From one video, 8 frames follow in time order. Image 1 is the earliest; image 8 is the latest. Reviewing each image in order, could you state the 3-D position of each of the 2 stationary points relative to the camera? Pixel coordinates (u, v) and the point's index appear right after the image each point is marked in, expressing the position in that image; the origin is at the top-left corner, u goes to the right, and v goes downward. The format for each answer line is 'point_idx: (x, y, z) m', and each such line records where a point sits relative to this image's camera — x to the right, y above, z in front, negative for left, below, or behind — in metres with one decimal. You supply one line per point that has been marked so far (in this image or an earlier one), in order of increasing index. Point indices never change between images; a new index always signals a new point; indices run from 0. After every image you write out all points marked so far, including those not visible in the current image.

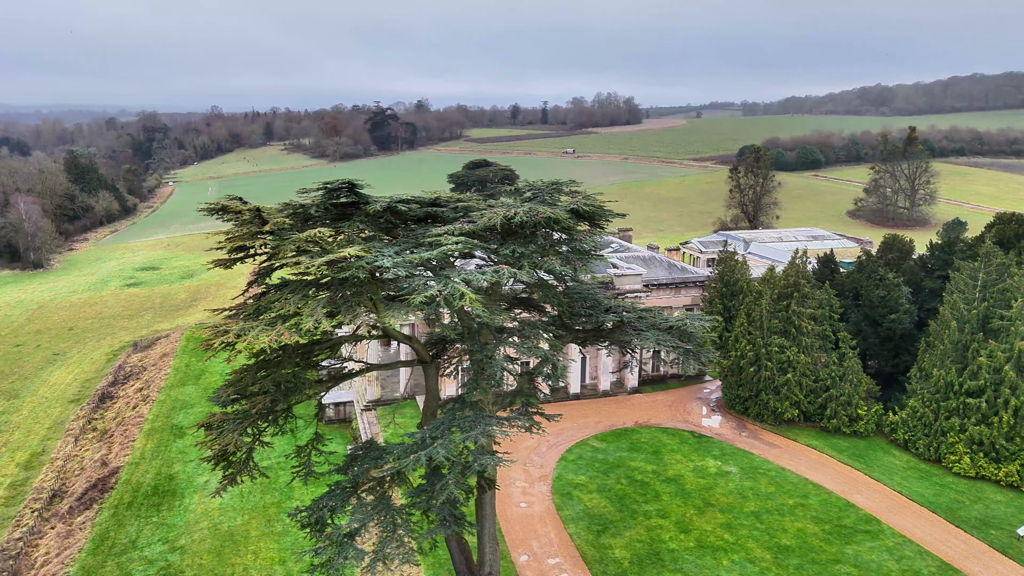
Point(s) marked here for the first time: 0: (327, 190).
0: (-4.0, +2.1, +12.9) m
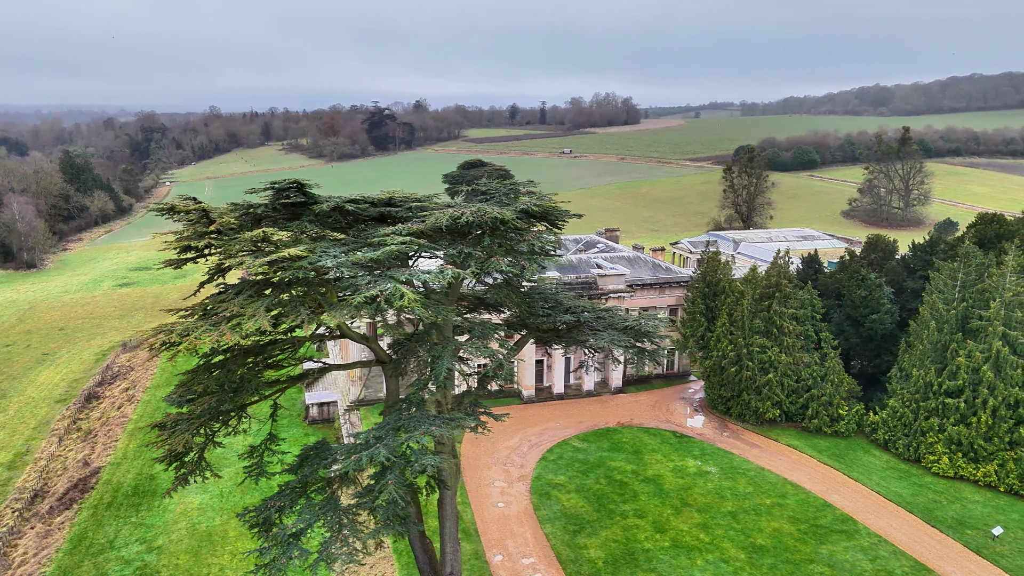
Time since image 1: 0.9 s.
0: (-5.0, +2.1, +12.9) m
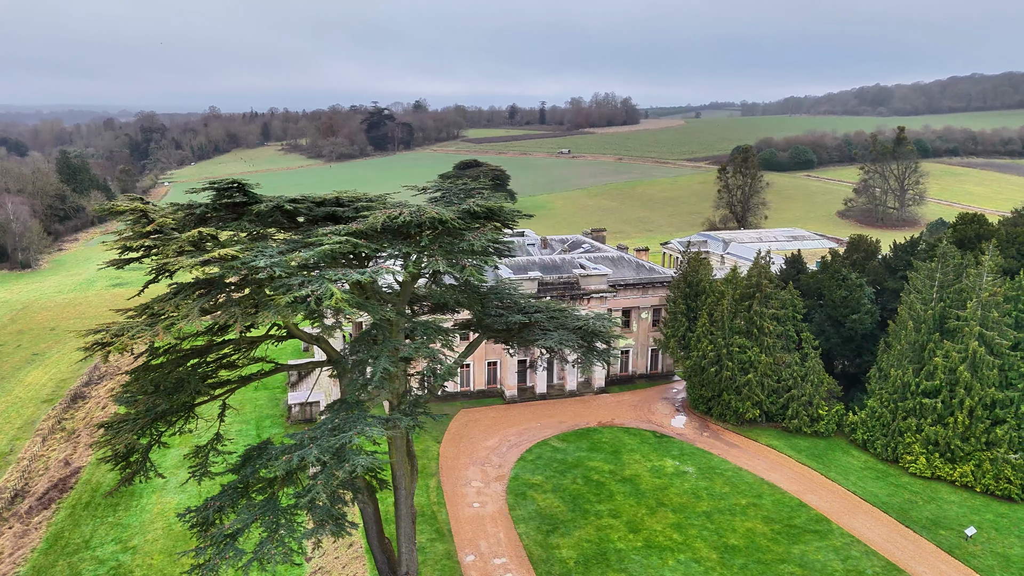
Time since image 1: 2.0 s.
0: (-6.1, +2.1, +12.9) m
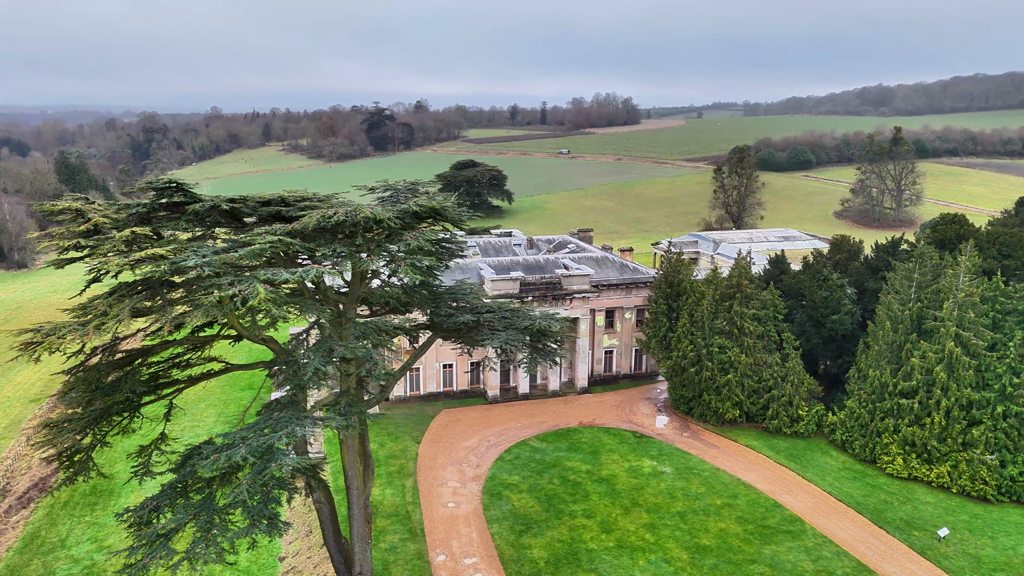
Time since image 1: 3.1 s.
0: (-7.3, +2.1, +12.9) m
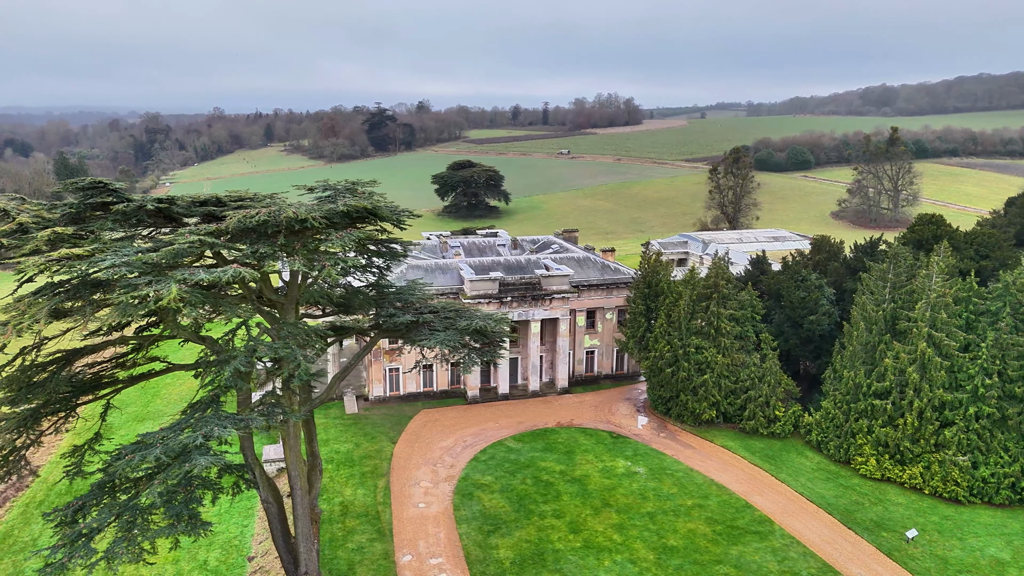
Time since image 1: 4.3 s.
0: (-8.7, +2.1, +13.0) m
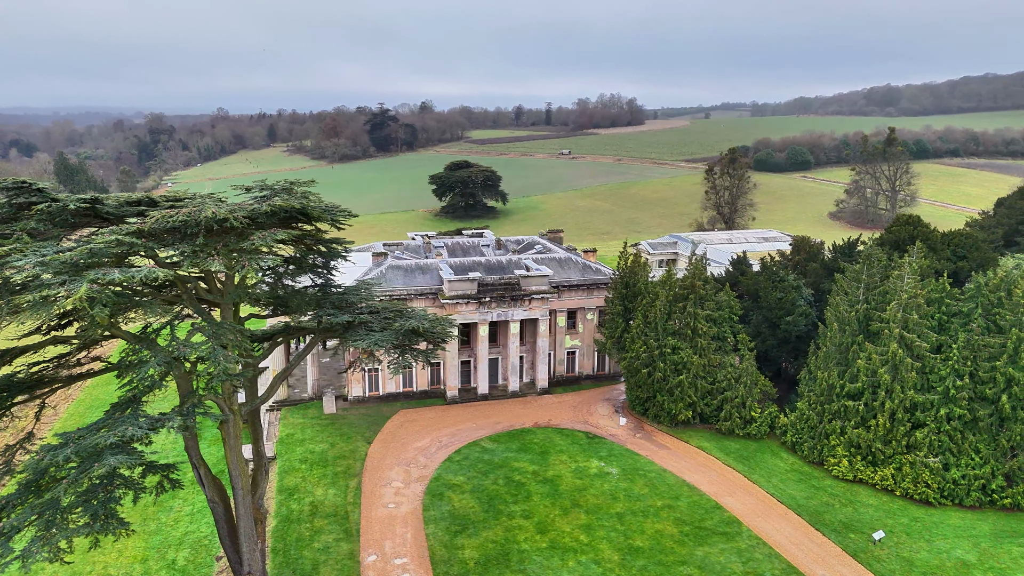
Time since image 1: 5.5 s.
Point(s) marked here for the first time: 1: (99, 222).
0: (-10.1, +2.1, +13.0) m
1: (-9.6, +1.6, +14.6) m
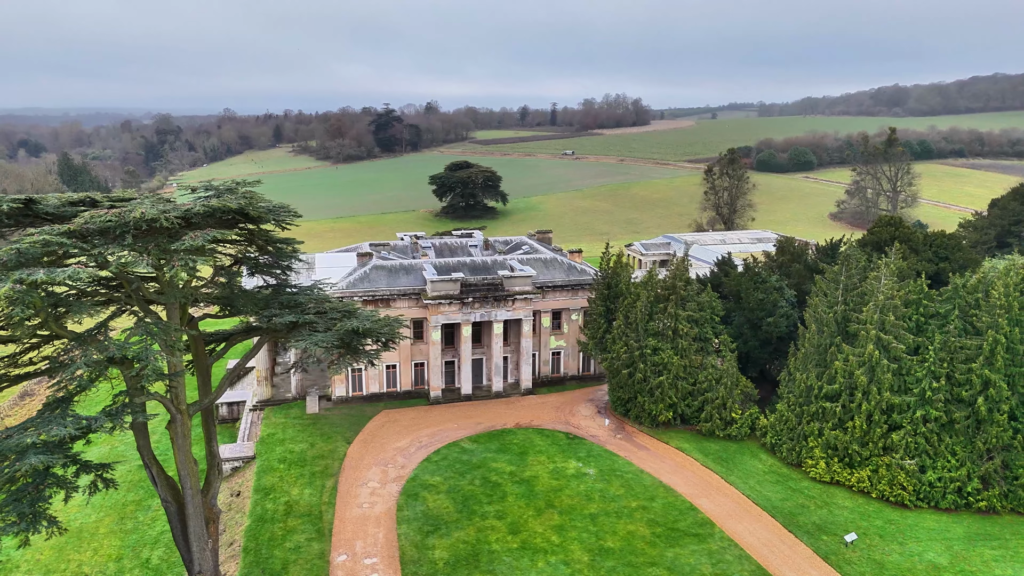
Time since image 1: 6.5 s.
0: (-11.4, +2.1, +13.2) m
1: (-10.9, +1.6, +14.7) m
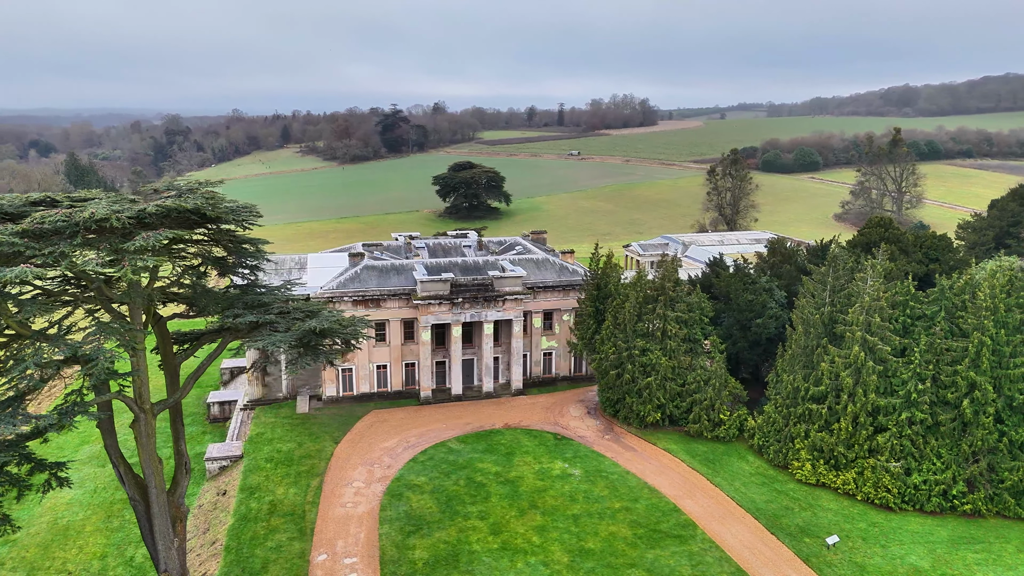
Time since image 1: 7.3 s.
0: (-12.3, +2.1, +13.3) m
1: (-11.8, +1.6, +14.8) m
